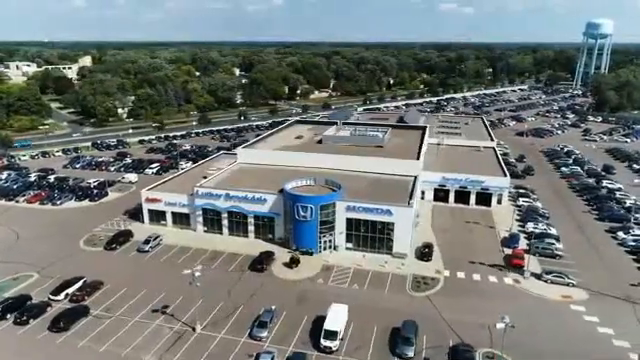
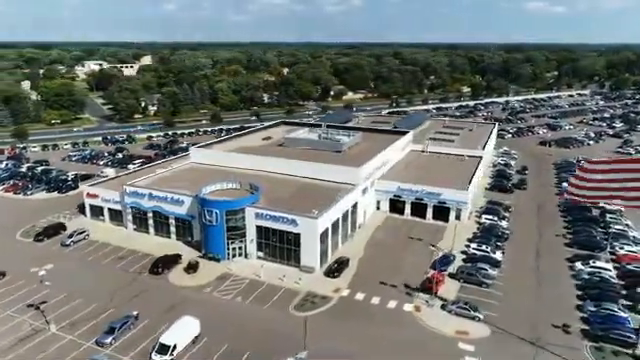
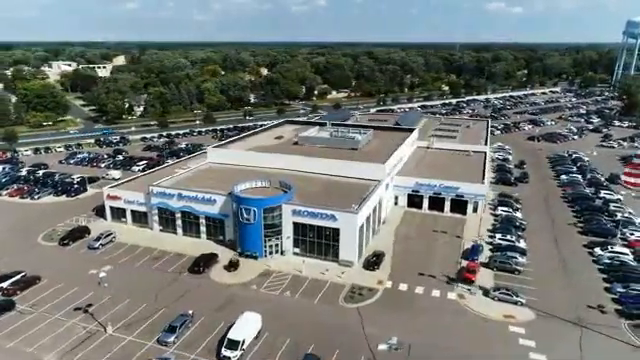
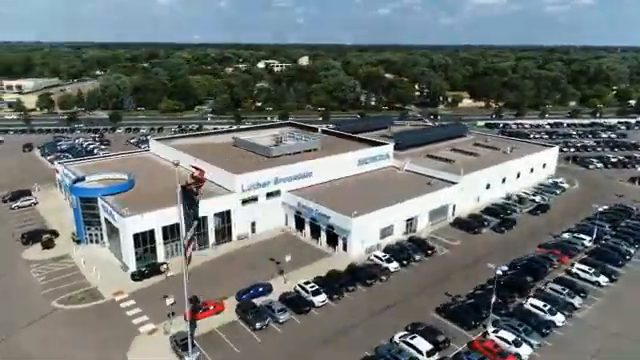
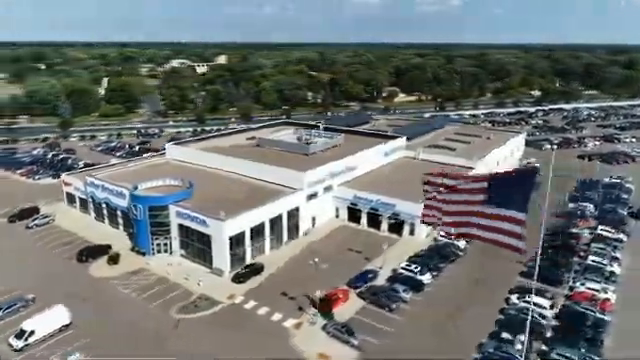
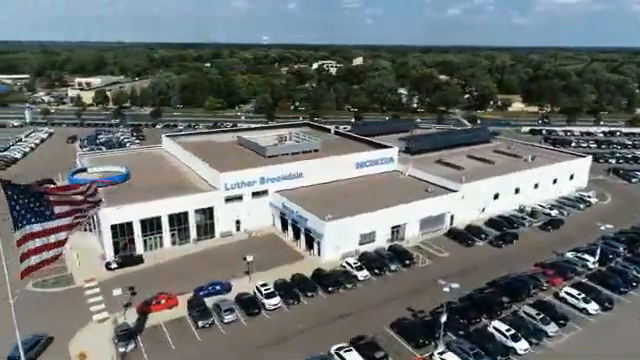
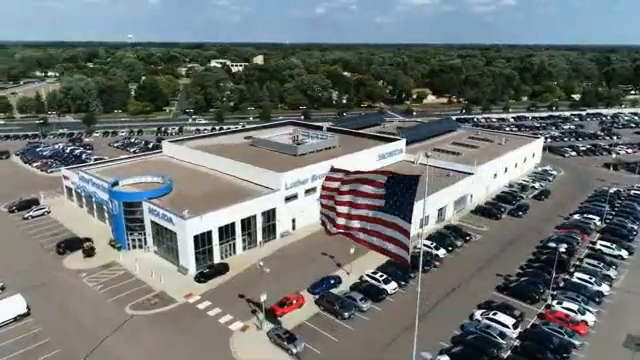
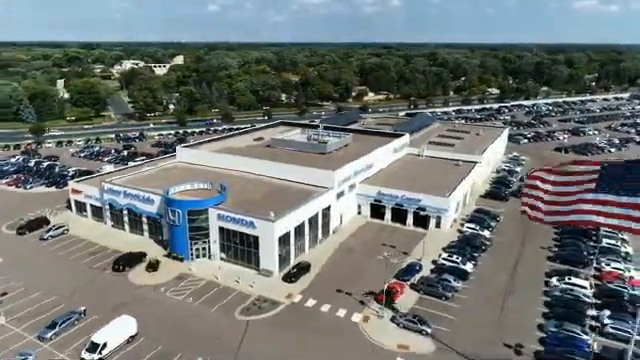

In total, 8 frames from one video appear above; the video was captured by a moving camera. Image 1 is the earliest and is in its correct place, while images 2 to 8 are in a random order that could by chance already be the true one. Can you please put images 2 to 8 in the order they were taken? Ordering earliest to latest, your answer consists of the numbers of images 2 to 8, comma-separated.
3, 2, 8, 5, 7, 4, 6
